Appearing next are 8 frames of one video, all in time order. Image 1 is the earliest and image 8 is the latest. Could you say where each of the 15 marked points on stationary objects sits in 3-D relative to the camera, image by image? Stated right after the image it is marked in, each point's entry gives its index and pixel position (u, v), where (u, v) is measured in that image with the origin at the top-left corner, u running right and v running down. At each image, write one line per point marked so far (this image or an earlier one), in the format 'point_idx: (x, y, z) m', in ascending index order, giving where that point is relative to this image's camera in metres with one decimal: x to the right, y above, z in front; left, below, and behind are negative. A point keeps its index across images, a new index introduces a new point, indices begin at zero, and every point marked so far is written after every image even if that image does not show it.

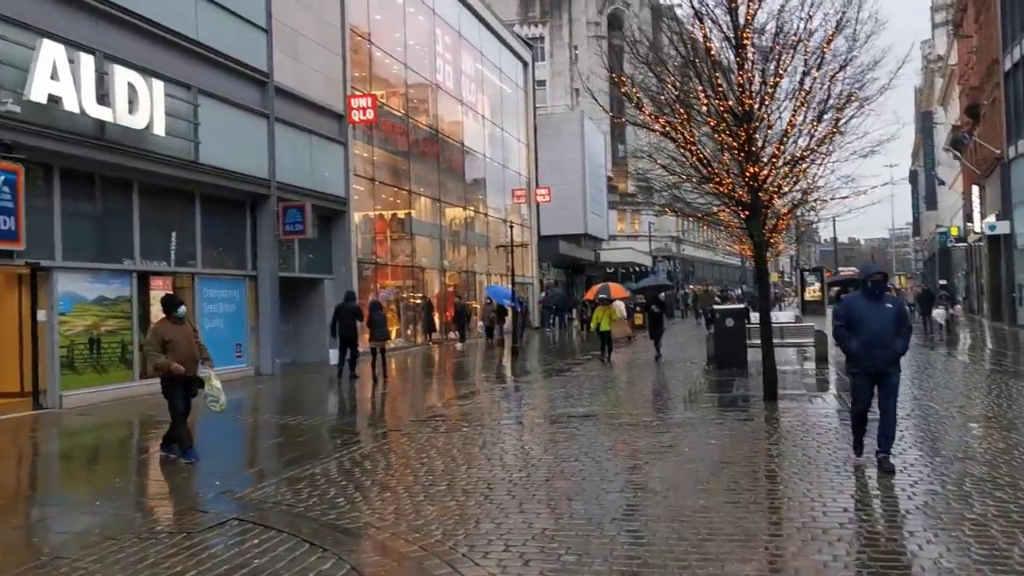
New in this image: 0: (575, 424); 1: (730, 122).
0: (+0.8, -1.9, +12.7) m
1: (+3.3, +2.5, +14.2) m
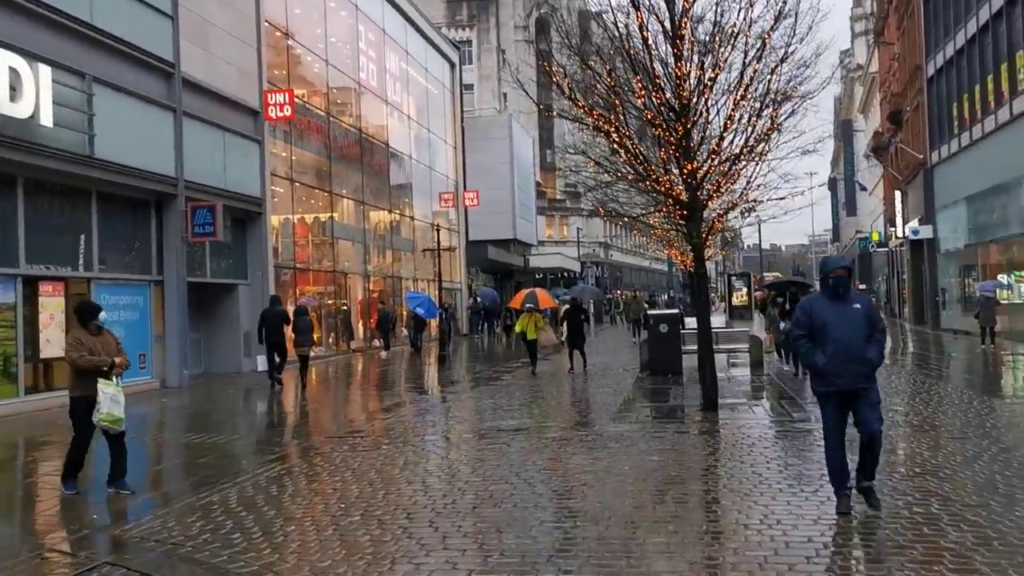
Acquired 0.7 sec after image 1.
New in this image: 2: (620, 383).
0: (-0.1, -1.9, +11.8) m
1: (+2.2, +2.5, +13.5) m
2: (+2.1, -1.9, +18.7) m
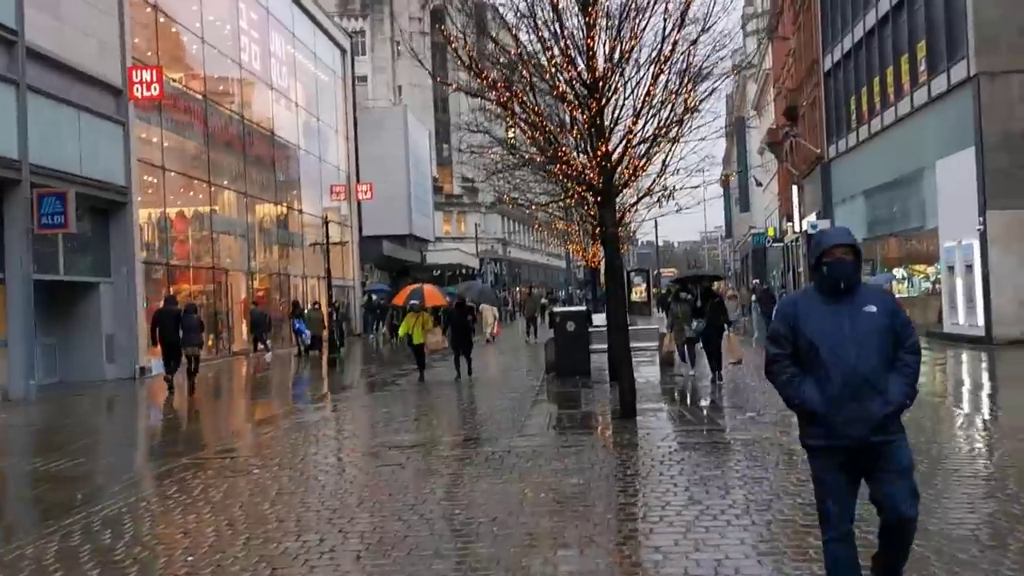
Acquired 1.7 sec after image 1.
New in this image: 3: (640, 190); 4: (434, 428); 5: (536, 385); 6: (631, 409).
0: (-1.3, -1.9, +10.2) m
1: (+0.9, +2.5, +12.1) m
2: (+0.2, -1.8, +17.3) m
3: (+2.4, +1.8, +17.2) m
4: (-1.0, -1.9, +12.3) m
5: (+0.4, -1.8, +17.6) m
6: (+1.5, -1.6, +12.1) m
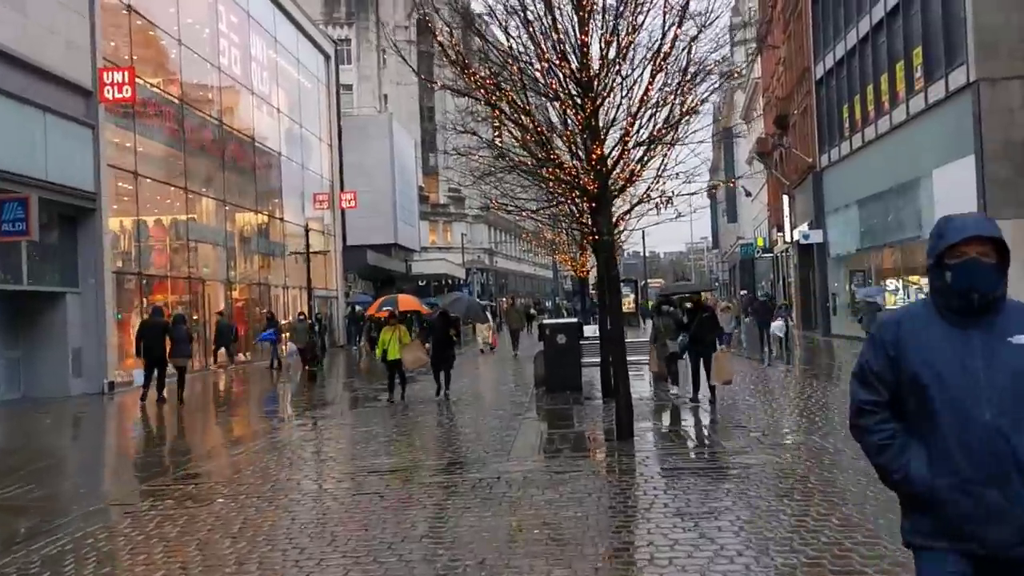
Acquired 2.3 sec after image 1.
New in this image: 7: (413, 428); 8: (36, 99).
0: (-1.4, -2.0, +9.4) m
1: (+0.7, +2.4, +11.4) m
2: (0.0, -2.0, +16.5) m
3: (+2.1, +1.6, +16.4) m
4: (-1.2, -2.0, +11.5) m
5: (+0.2, -2.0, +16.8) m
6: (+1.4, -1.7, +11.3) m
7: (-1.5, -2.1, +13.9) m
8: (-9.4, +3.7, +18.6) m
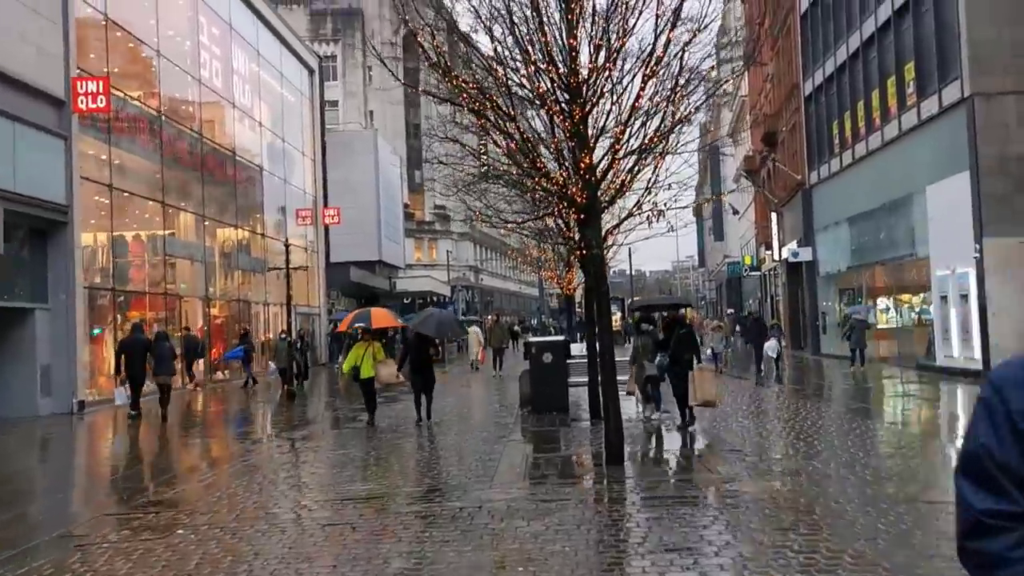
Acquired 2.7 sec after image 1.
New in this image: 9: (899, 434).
0: (-1.5, -2.1, +8.7) m
1: (+0.5, +2.2, +10.8) m
2: (-0.3, -2.3, +15.9) m
3: (+1.9, +1.3, +15.9) m
4: (-1.4, -2.2, +10.9) m
5: (-0.1, -2.3, +16.1) m
6: (+1.2, -1.9, +10.7) m
7: (-1.7, -2.3, +13.2) m
8: (-9.7, +3.5, +17.9) m
9: (+6.2, -2.4, +15.3) m
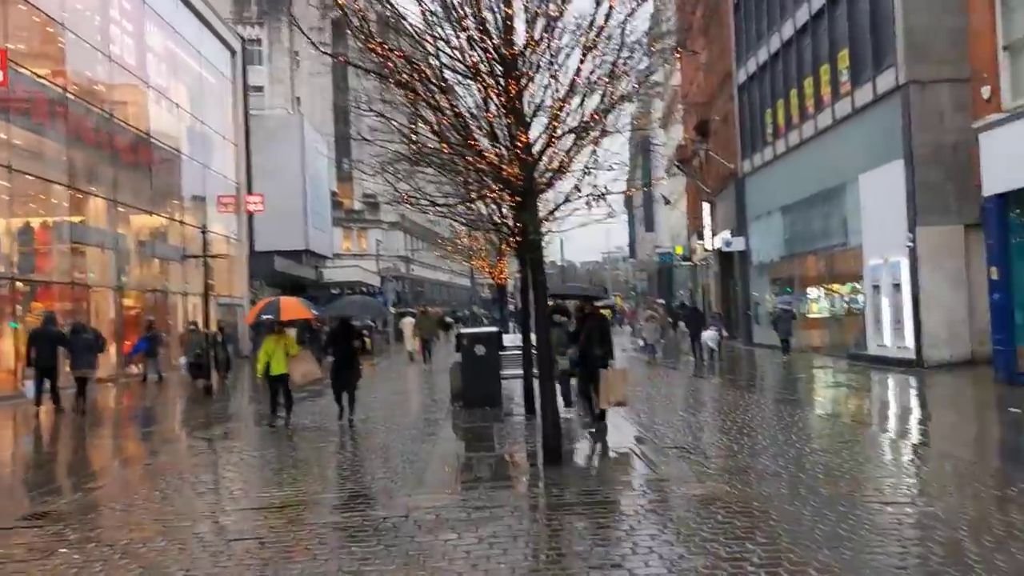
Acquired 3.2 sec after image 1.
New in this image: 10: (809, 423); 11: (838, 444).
0: (-2.1, -2.0, +7.8) m
1: (-0.2, +2.3, +10.0) m
2: (-1.4, -2.1, +15.0) m
3: (+0.8, +1.5, +15.2) m
4: (-2.1, -2.0, +9.9) m
5: (-1.2, -2.1, +15.3) m
6: (+0.5, -1.8, +10.0) m
7: (-2.6, -2.1, +12.3) m
8: (-10.9, +3.6, +16.4) m
9: (+5.1, -2.2, +15.0) m
10: (+4.6, -2.1, +14.5) m
11: (+4.1, -1.9, +11.5) m
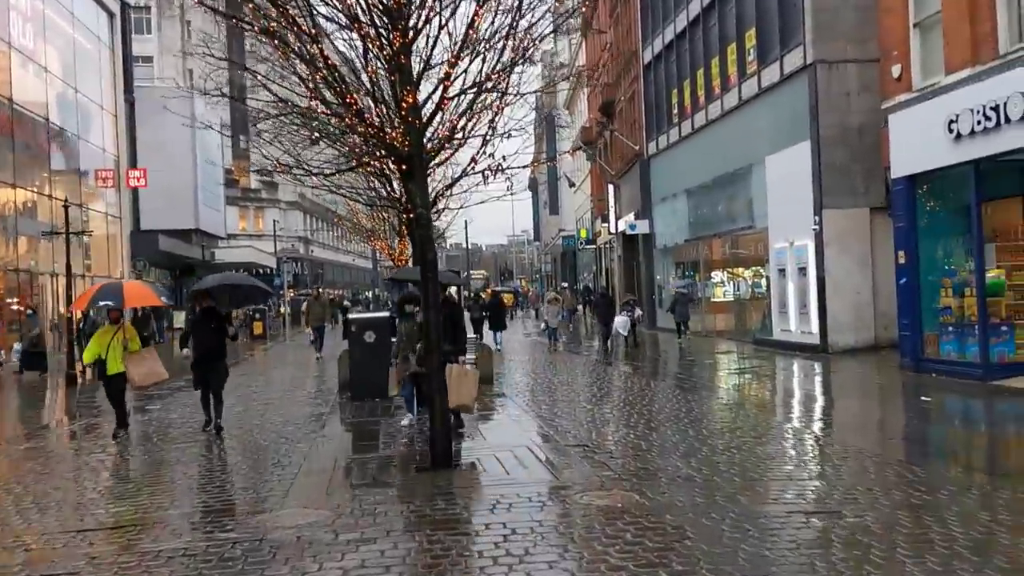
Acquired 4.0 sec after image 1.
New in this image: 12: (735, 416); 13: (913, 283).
0: (-3.0, -1.9, +6.4) m
1: (-1.3, +2.5, +8.7) m
2: (-3.0, -1.9, +13.7) m
3: (-0.8, +1.8, +14.0) m
4: (-3.2, -1.9, +8.6) m
5: (-2.8, -1.9, +14.0) m
6: (-0.6, -1.6, +8.9) m
7: (-3.9, -1.9, +10.8) m
8: (-12.6, +4.0, +13.9) m
9: (+3.5, -1.9, +14.3) m
10: (+3.0, -1.8, +13.7) m
11: (+2.8, -1.7, +10.7) m
12: (+3.3, -1.9, +13.5) m
13: (+7.1, +0.1, +16.5) m
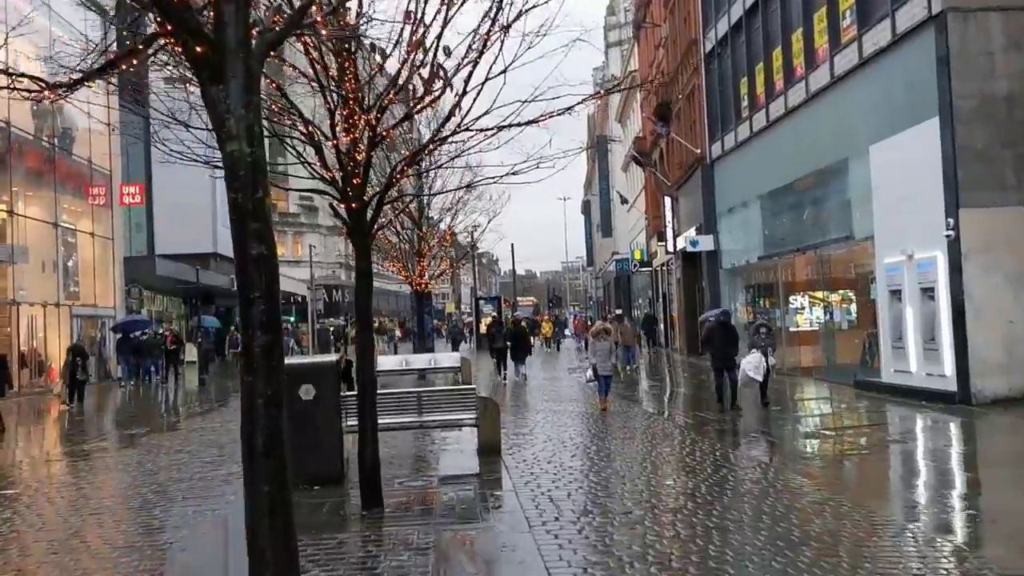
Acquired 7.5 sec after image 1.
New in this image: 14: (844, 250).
0: (-3.4, -2.0, +1.6) m
1: (-1.6, +2.4, +4.0) m
2: (-2.9, -2.2, +8.9) m
3: (-0.8, +1.5, +9.1) m
4: (-3.5, -2.0, +3.8) m
5: (-2.8, -2.2, +9.2) m
6: (-0.9, -1.8, +3.9) m
7: (-4.0, -2.1, +6.1) m
8: (-12.5, +3.6, +9.9) m
9: (+3.6, -2.2, +9.1) m
10: (+3.0, -2.1, +8.5) m
11: (+2.6, -1.9, +5.6) m
12: (+3.3, -2.2, +8.3) m
13: (+7.3, -0.3, +11.2) m
14: (+7.0, +0.8, +19.7) m
